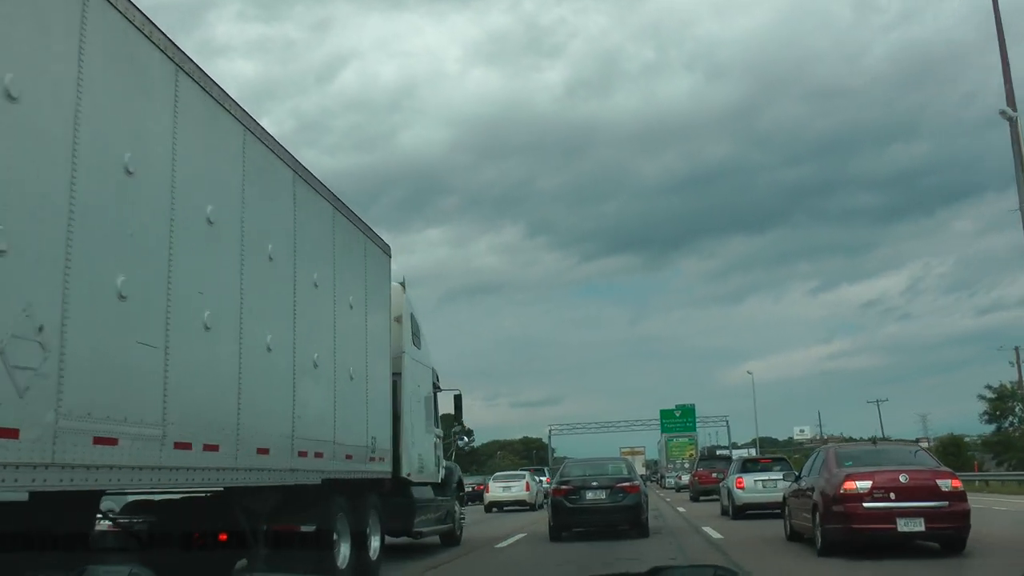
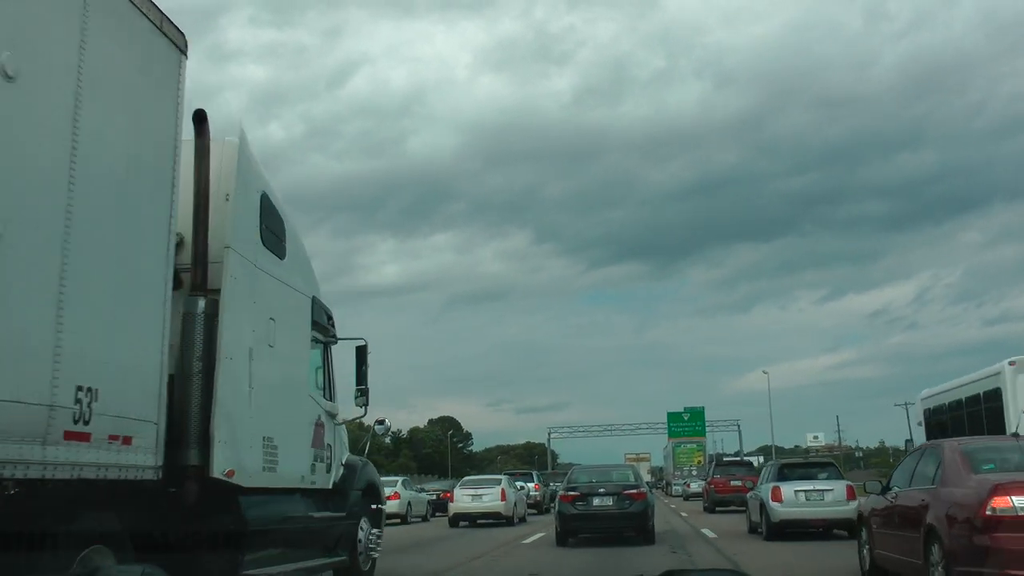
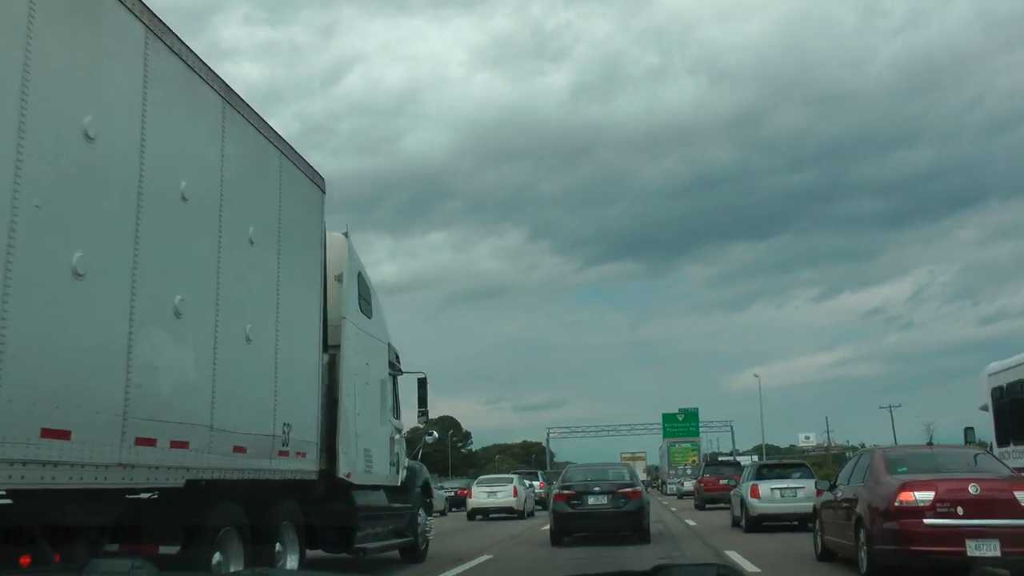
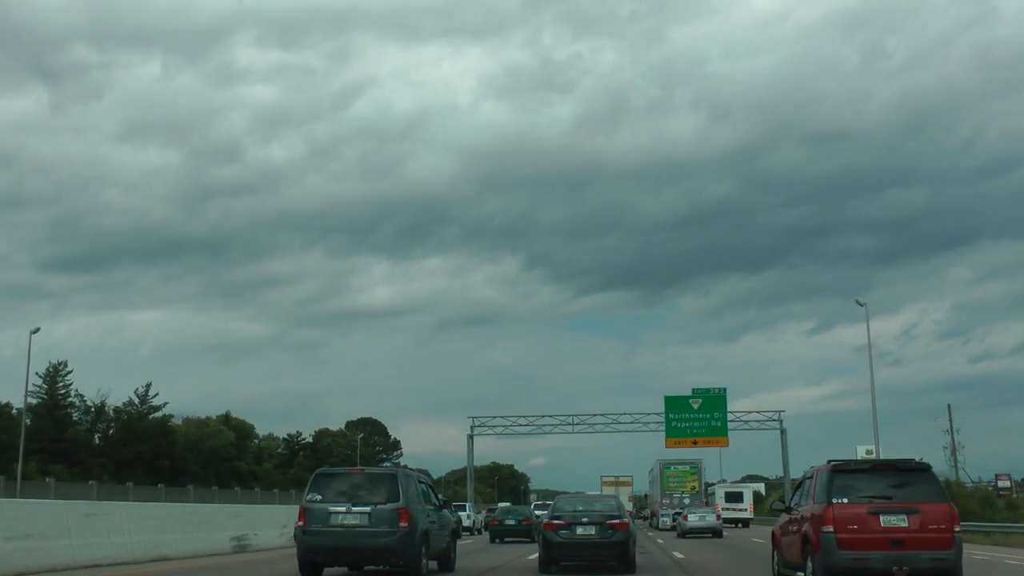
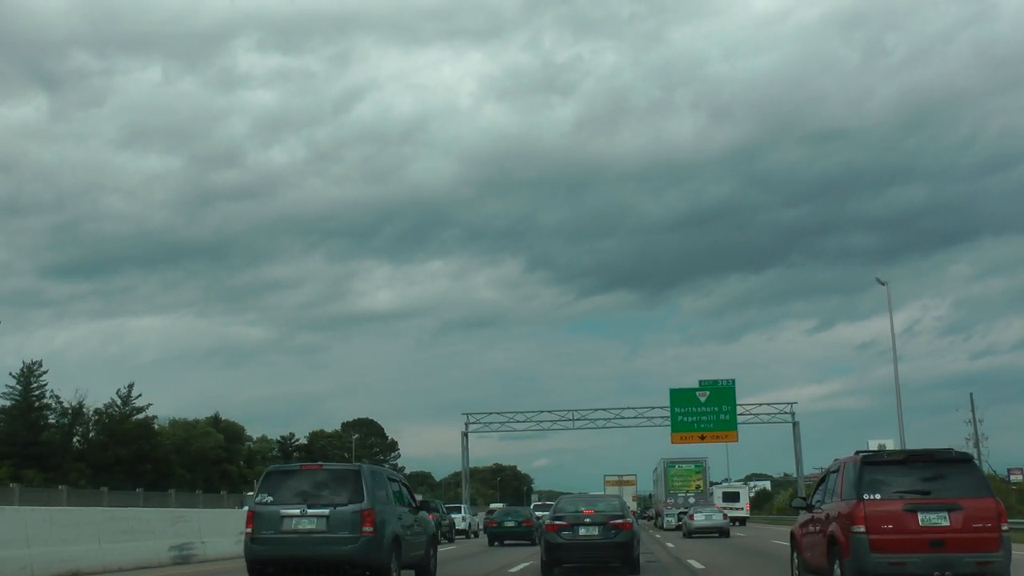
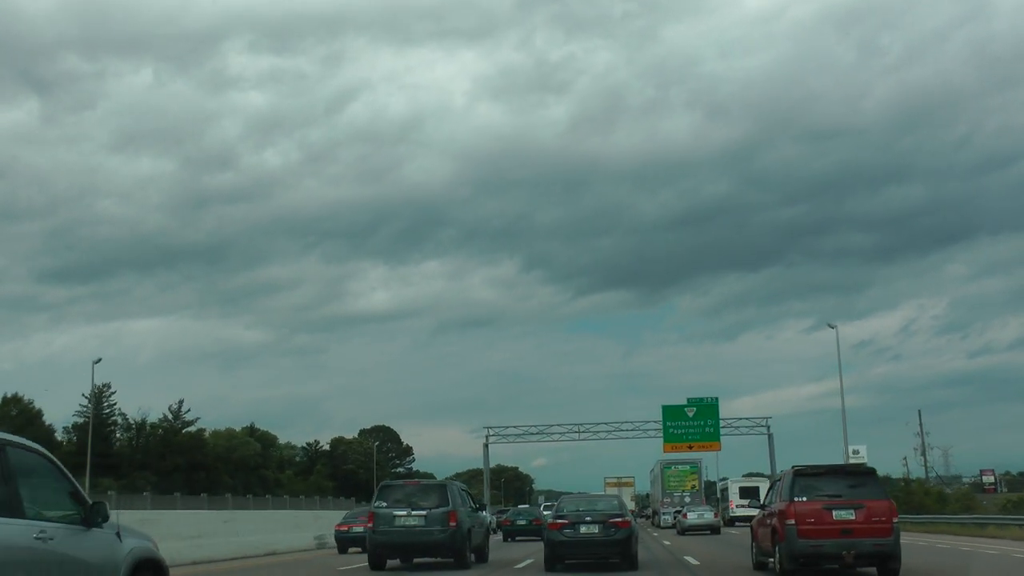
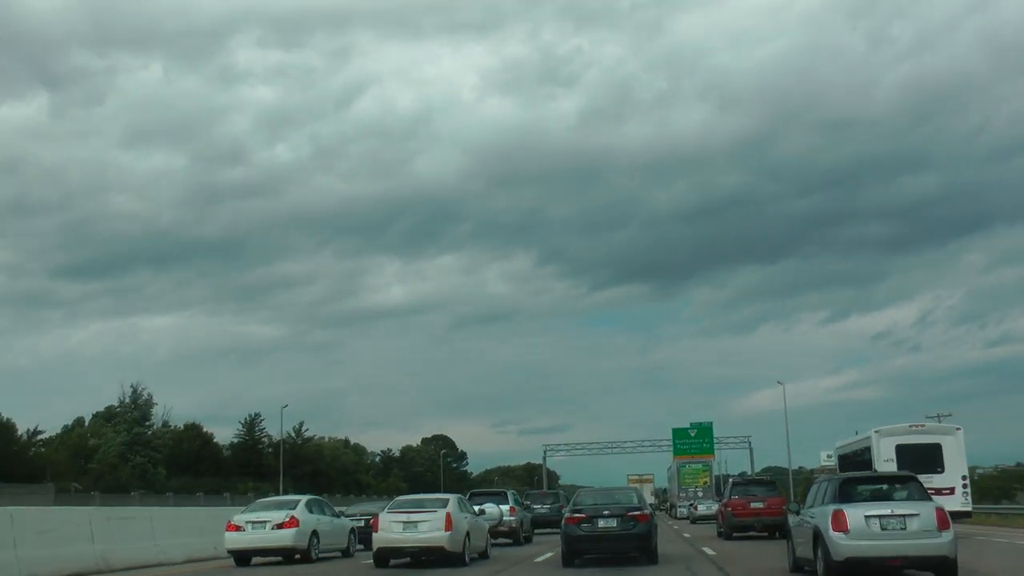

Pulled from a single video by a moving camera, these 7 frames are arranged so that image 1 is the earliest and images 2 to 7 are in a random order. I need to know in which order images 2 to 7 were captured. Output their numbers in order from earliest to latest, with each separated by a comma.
3, 2, 7, 6, 4, 5
